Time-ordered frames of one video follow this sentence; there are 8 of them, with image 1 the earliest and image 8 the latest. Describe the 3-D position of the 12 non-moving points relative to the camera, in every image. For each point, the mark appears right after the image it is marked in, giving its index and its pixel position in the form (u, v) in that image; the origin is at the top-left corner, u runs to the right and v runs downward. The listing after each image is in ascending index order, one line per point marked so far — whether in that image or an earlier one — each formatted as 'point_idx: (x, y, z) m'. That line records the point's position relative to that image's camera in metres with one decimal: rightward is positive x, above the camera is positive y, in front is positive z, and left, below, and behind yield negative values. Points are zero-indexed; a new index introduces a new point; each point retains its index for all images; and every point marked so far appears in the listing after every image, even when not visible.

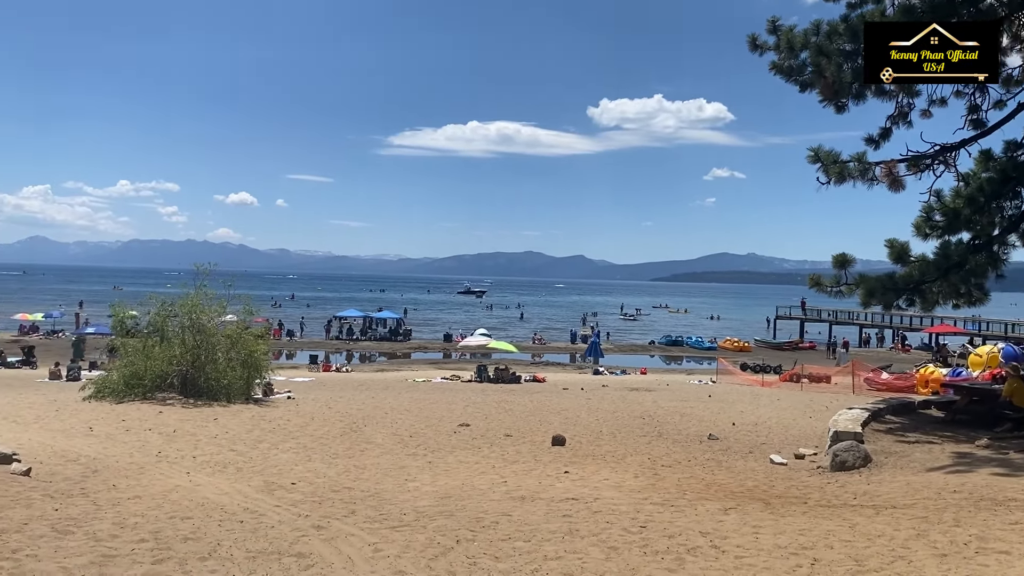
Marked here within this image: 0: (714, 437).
0: (+3.1, -2.3, +13.5) m
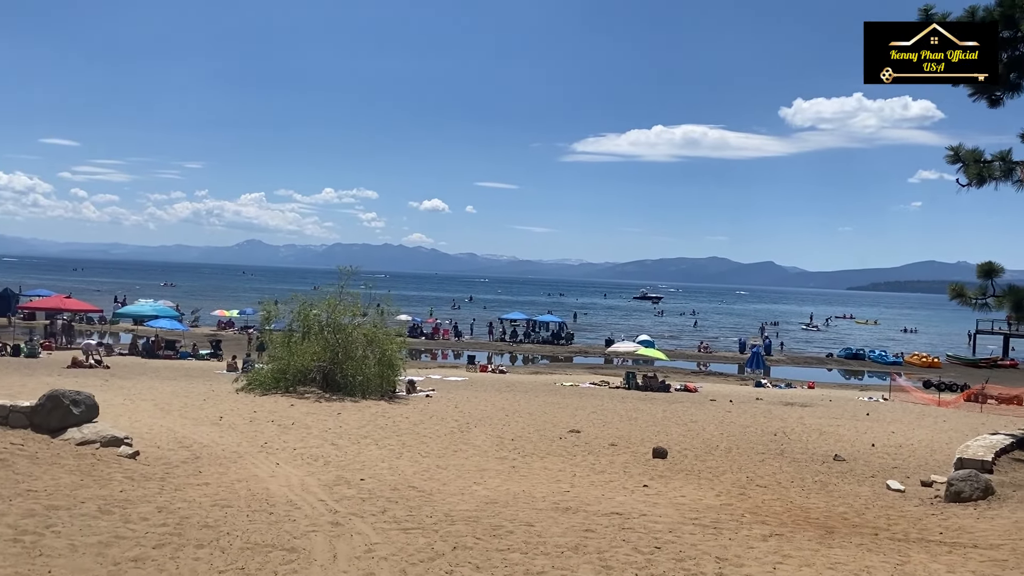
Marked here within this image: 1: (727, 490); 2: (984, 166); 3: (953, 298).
0: (+4.6, -2.4, +12.5) m
1: (+2.3, -2.1, +9.3) m
2: (+5.7, +1.5, +10.7) m
3: (+6.0, -0.1, +12.1) m
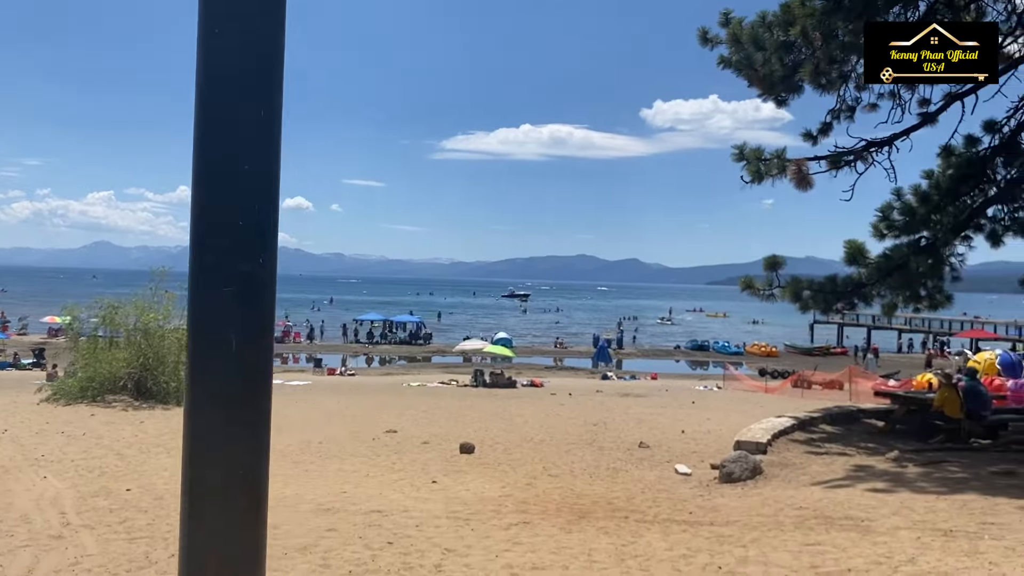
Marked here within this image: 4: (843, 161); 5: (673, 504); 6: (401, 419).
0: (+1.9, -2.3, +13.0) m
1: (0.0, -2.1, +9.4) m
2: (+3.2, +1.6, +11.3) m
3: (+3.3, 0.0, +12.7) m
4: (+4.2, +1.6, +11.1) m
5: (+1.5, -2.0, +8.1) m
6: (-2.0, -2.3, +15.5) m
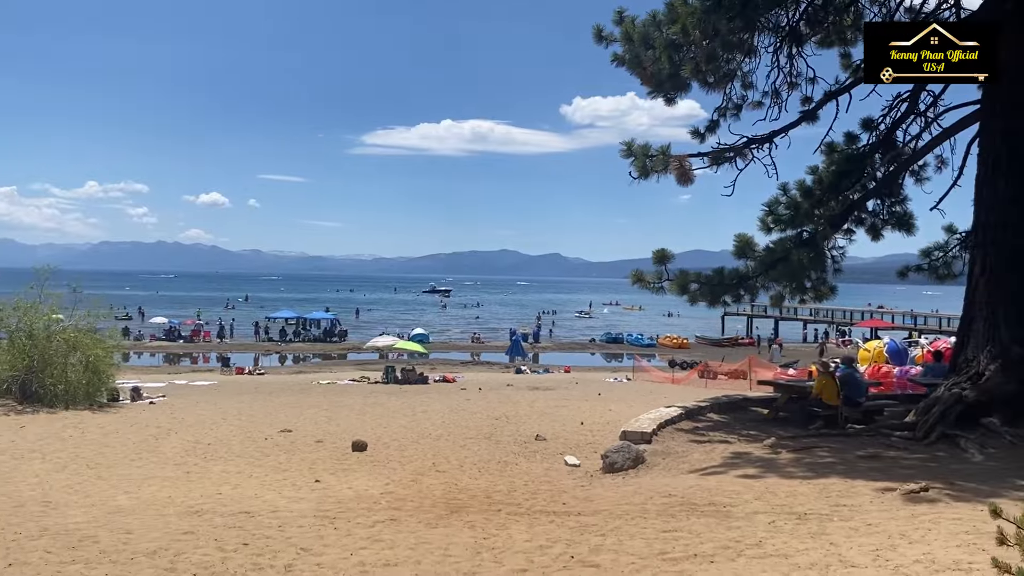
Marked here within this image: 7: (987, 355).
0: (+0.4, -2.2, +13.1) m
1: (-1.2, -2.0, +9.4) m
2: (+1.7, +1.7, +11.5) m
3: (+1.8, +0.1, +12.9) m
4: (+2.7, +1.7, +11.4) m
5: (+0.4, -1.9, +8.2) m
6: (-3.7, -2.2, +15.2) m
7: (+5.6, -0.8, +10.5) m
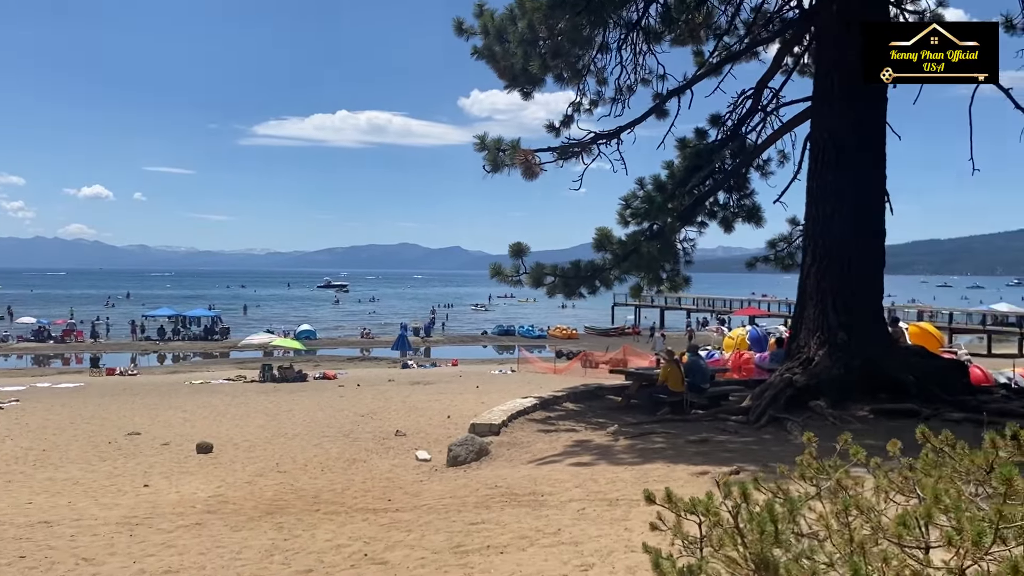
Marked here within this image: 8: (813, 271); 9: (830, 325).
0: (-1.7, -2.1, +13.0) m
1: (-2.9, -2.0, +9.2) m
2: (-0.2, +1.8, +11.6) m
3: (-0.3, +0.2, +13.0) m
4: (+0.8, +1.8, +11.6) m
5: (-1.2, -1.9, +8.2) m
6: (-6.0, -2.2, +14.7) m
7: (+3.8, -0.7, +11.0) m
8: (+3.9, +0.2, +11.3) m
9: (+3.9, -0.4, +10.9) m
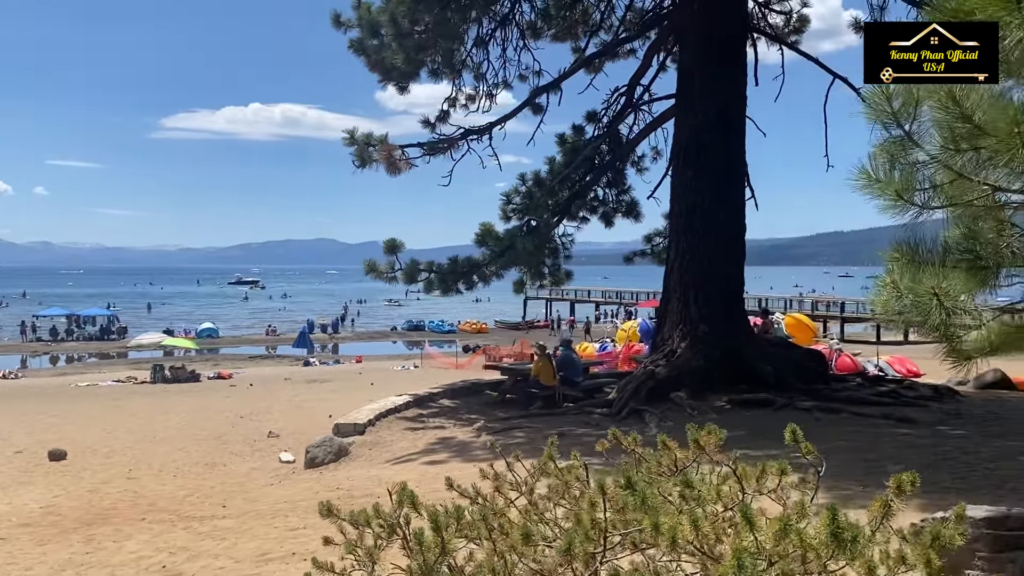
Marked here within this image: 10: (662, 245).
0: (-3.5, -2.1, +12.8) m
1: (-4.3, -2.0, +8.8) m
2: (-1.9, +1.8, +11.4) m
3: (-2.1, +0.2, +12.8) m
4: (-0.9, +1.8, +11.5) m
5: (-2.6, -1.9, +8.0) m
6: (-7.9, -2.2, +14.1) m
7: (+2.1, -0.6, +11.2) m
8: (+2.2, +0.3, +11.4) m
9: (+2.3, -0.4, +11.1) m
10: (+2.4, +0.7, +14.2) m
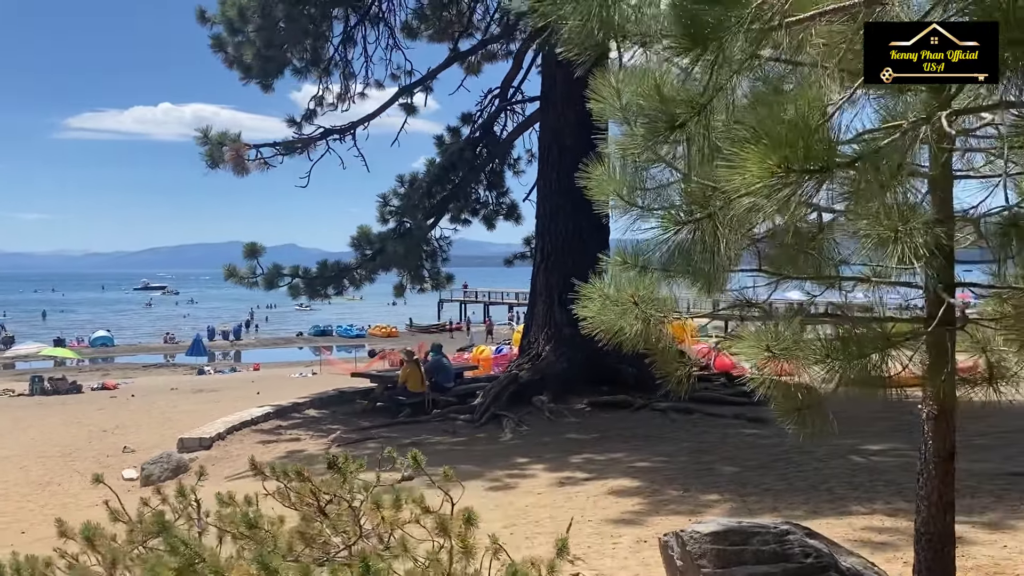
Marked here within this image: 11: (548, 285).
0: (-5.3, -2.2, +12.2) m
1: (-5.8, -2.1, +8.1) m
2: (-3.7, +1.7, +10.9) m
3: (-4.0, +0.1, +12.3) m
4: (-2.7, +1.8, +11.1) m
5: (-4.0, -2.0, +7.5) m
6: (-9.8, -2.4, +13.1) m
7: (+0.4, -0.6, +11.1) m
8: (+0.4, +0.3, +11.3) m
9: (+0.5, -0.4, +11.0) m
10: (+0.4, +0.7, +14.1) m
11: (+0.4, 0.0, +11.2) m
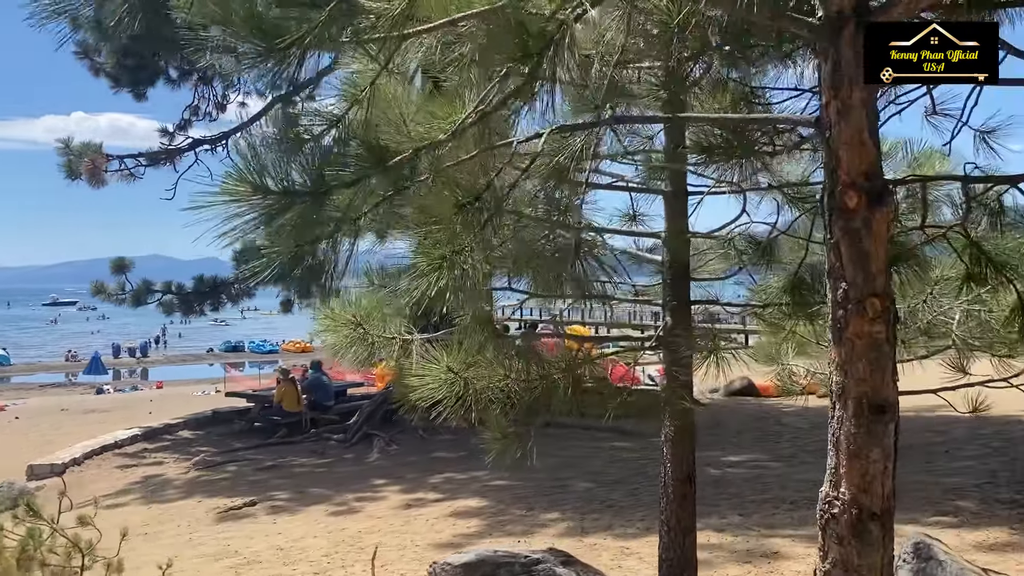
0: (-6.8, -2.5, +11.5) m
1: (-7.1, -2.3, +7.5) m
2: (-5.2, +1.5, +10.4) m
3: (-5.6, -0.1, +11.8) m
4: (-4.3, +1.6, +10.7) m
5: (-5.2, -2.1, +6.9) m
6: (-11.4, -2.7, +12.1) m
7: (-1.1, -0.8, +10.9) m
8: (-1.1, +0.1, +11.1) m
9: (-1.0, -0.6, +10.8) m
10: (-1.3, +0.5, +13.9) m
11: (-1.1, -0.1, +11.0) m
